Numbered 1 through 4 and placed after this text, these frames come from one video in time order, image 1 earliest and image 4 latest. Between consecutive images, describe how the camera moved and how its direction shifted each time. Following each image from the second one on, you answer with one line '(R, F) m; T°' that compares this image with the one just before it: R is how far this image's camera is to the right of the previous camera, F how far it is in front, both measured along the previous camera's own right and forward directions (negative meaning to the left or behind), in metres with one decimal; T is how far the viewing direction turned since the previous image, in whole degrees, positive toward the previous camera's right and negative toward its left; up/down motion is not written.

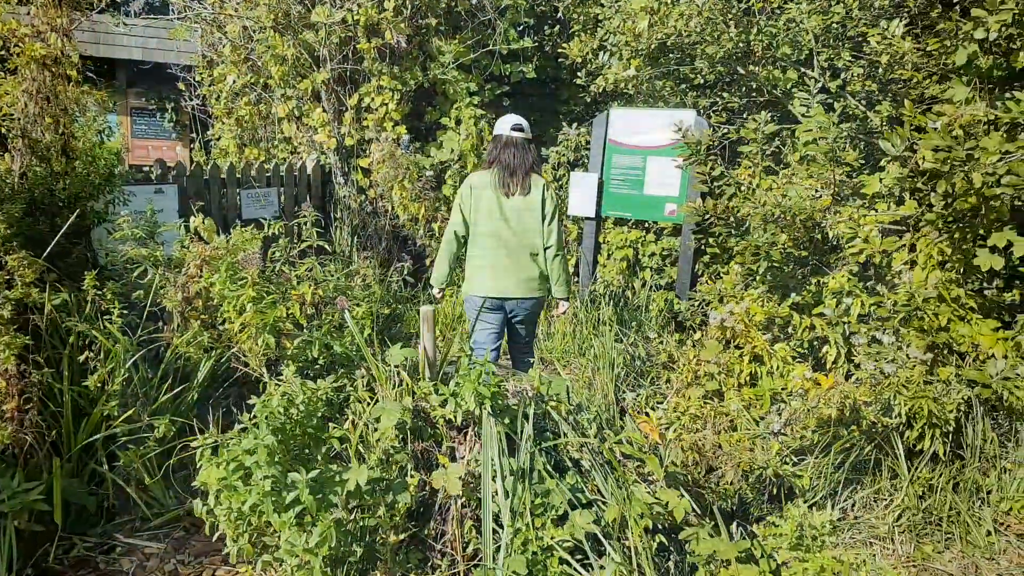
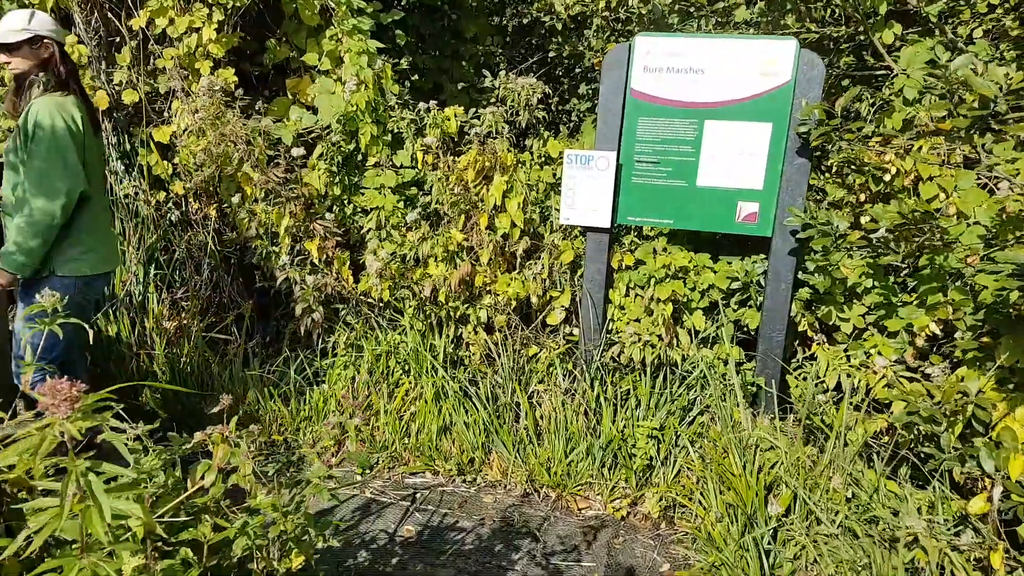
(-0.6, +2.4) m; +14°
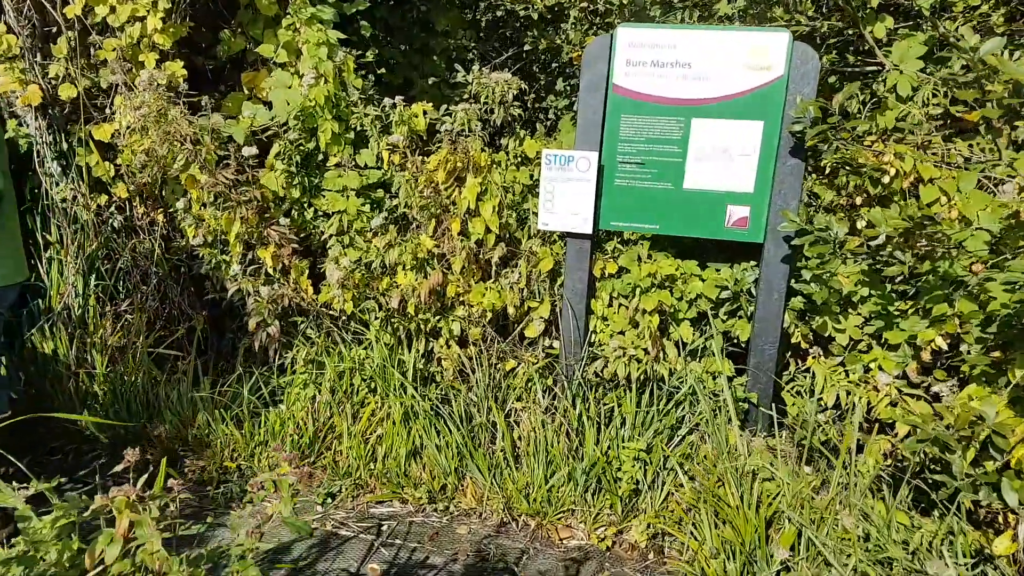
(0.0, +0.2) m; +2°
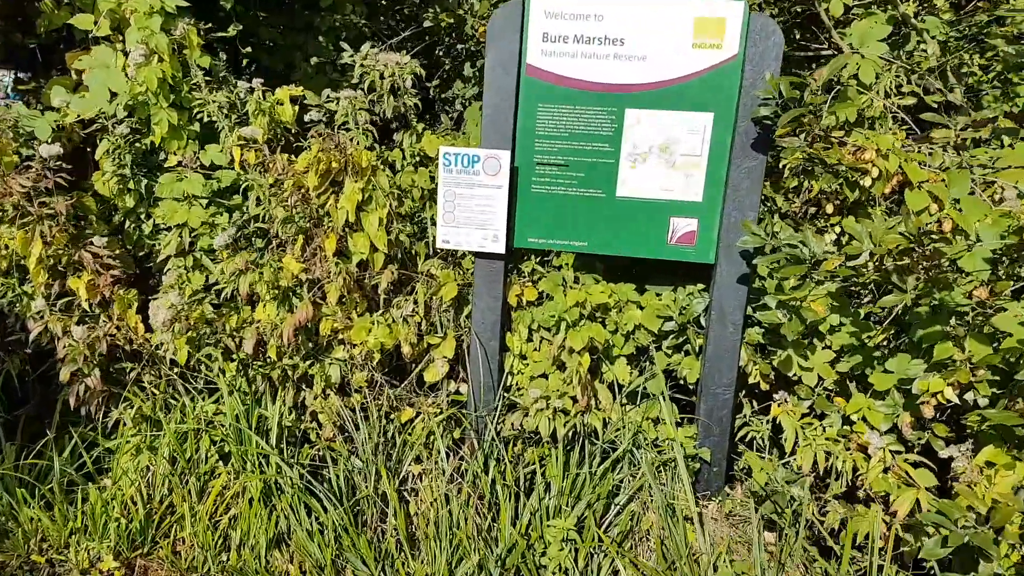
(+0.1, +0.6) m; +5°
